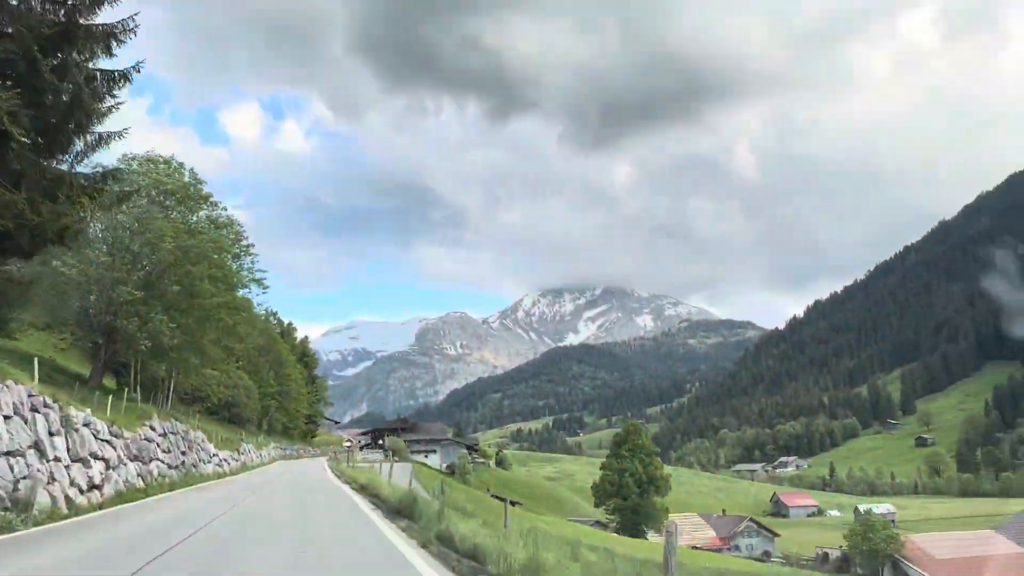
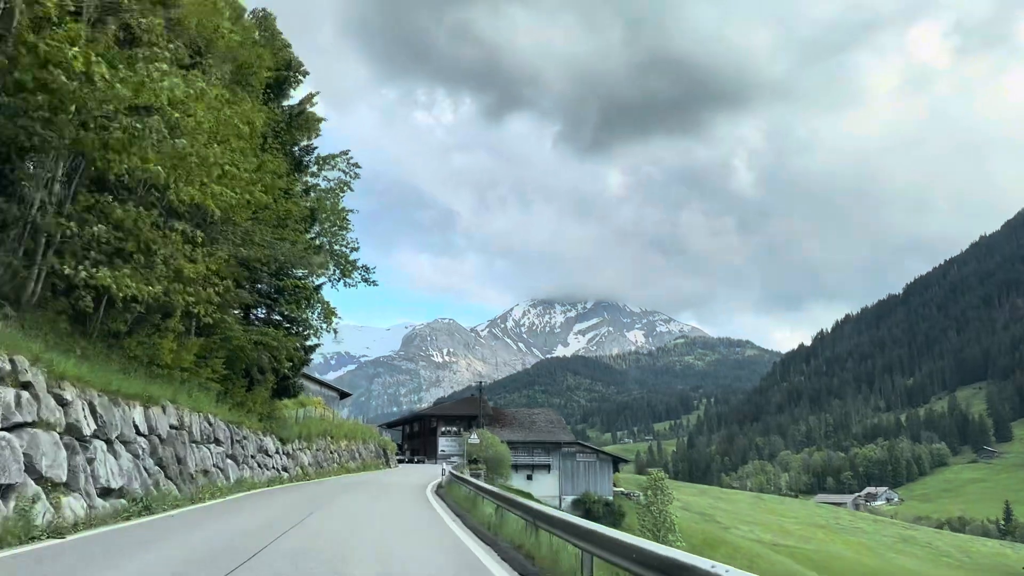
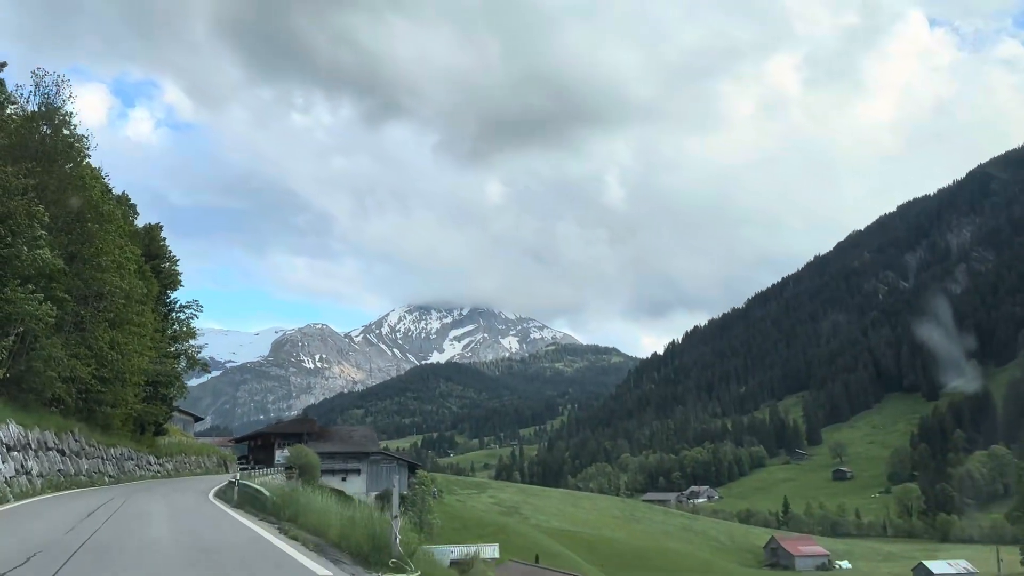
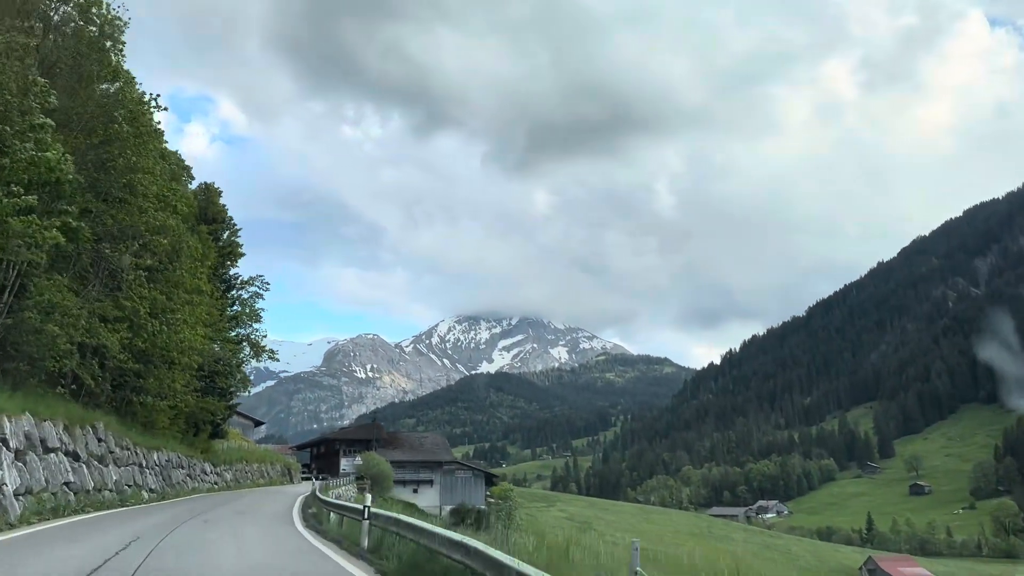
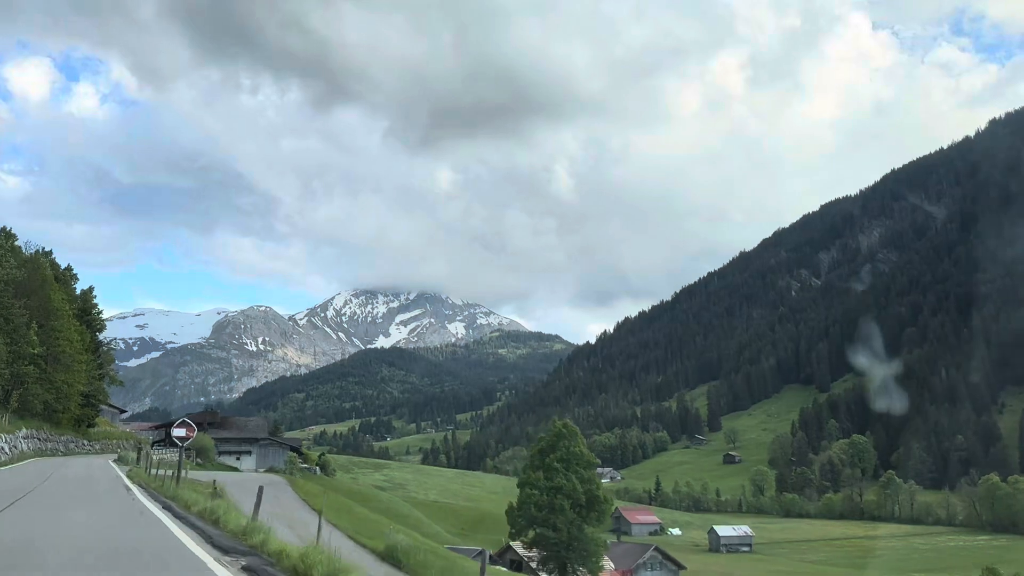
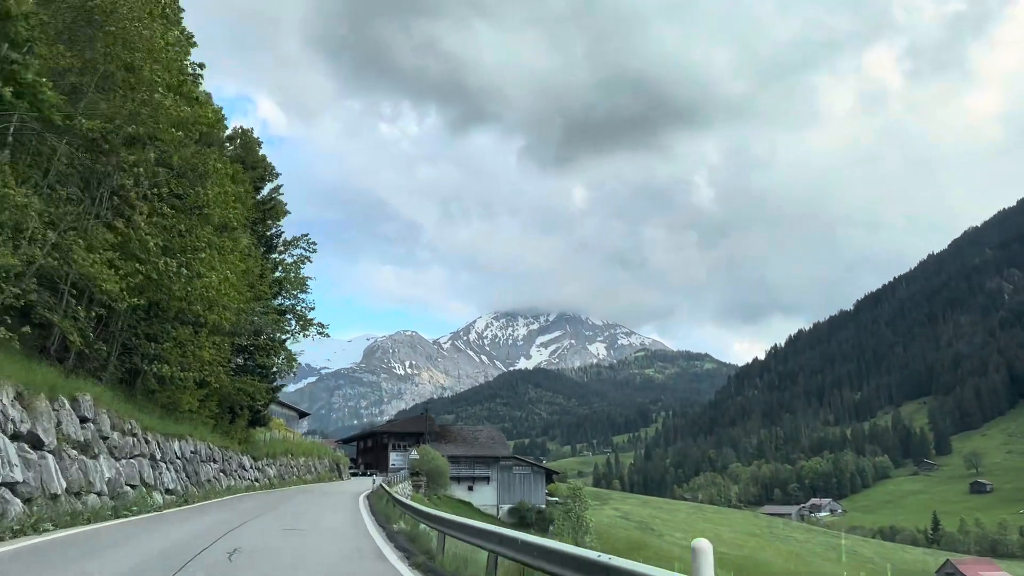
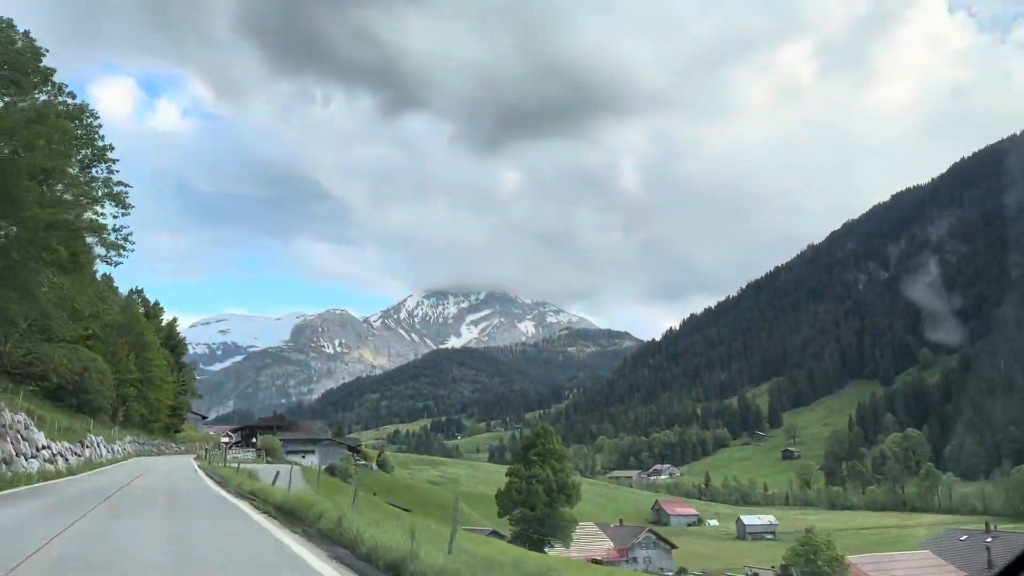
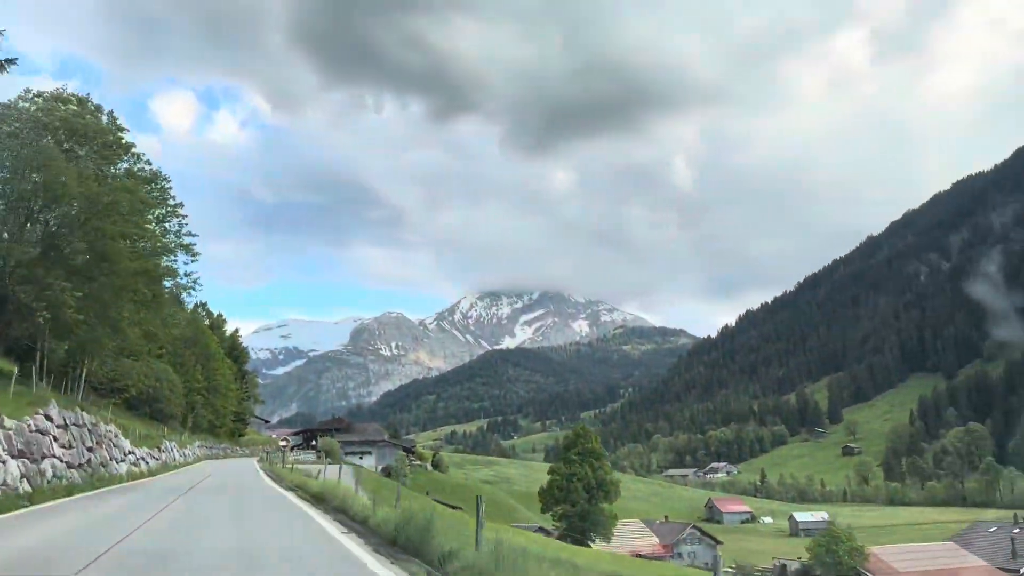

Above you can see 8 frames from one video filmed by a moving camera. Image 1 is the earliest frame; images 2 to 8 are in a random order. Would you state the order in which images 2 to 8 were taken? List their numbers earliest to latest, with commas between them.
8, 7, 5, 3, 4, 6, 2
